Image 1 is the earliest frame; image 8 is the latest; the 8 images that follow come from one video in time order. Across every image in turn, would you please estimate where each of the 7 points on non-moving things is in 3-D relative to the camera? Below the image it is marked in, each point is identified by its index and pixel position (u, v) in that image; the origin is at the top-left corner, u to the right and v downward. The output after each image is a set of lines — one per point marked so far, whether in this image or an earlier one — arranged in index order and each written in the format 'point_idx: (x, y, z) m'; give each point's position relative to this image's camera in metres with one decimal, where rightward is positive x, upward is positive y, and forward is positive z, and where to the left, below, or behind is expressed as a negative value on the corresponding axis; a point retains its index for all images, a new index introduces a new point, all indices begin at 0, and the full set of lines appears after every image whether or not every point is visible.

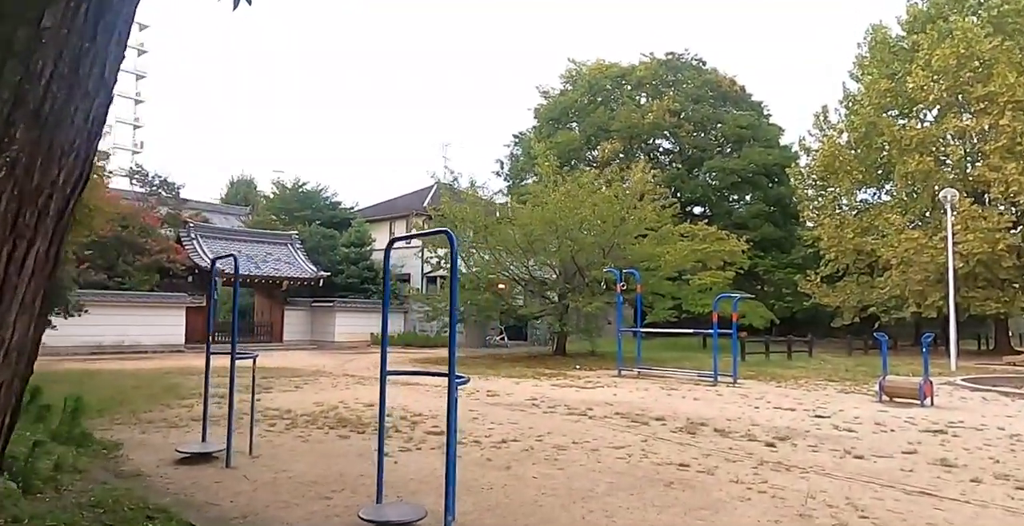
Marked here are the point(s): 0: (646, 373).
0: (+2.7, -2.2, +14.0) m
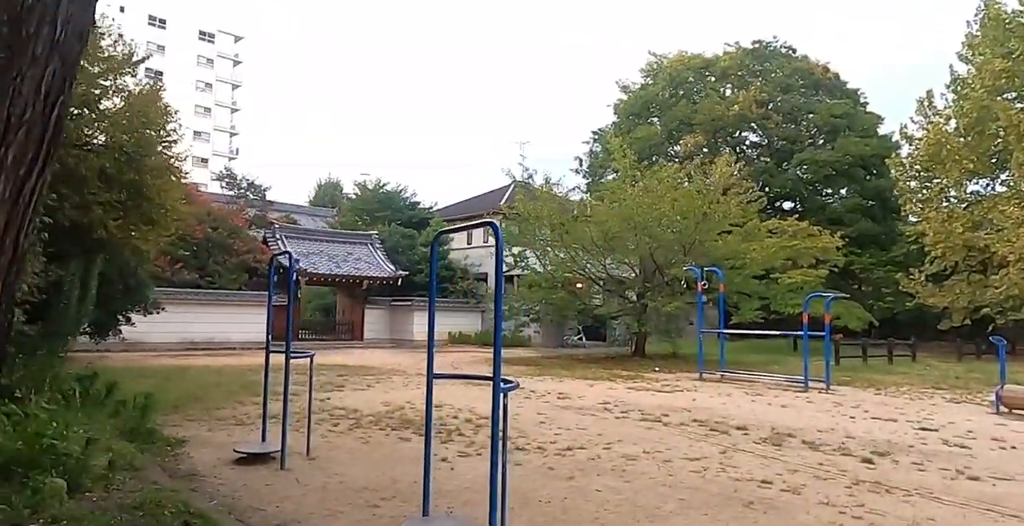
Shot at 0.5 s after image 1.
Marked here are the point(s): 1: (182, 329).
0: (+4.2, -2.2, +13.3) m
1: (-9.2, -1.9, +19.2) m
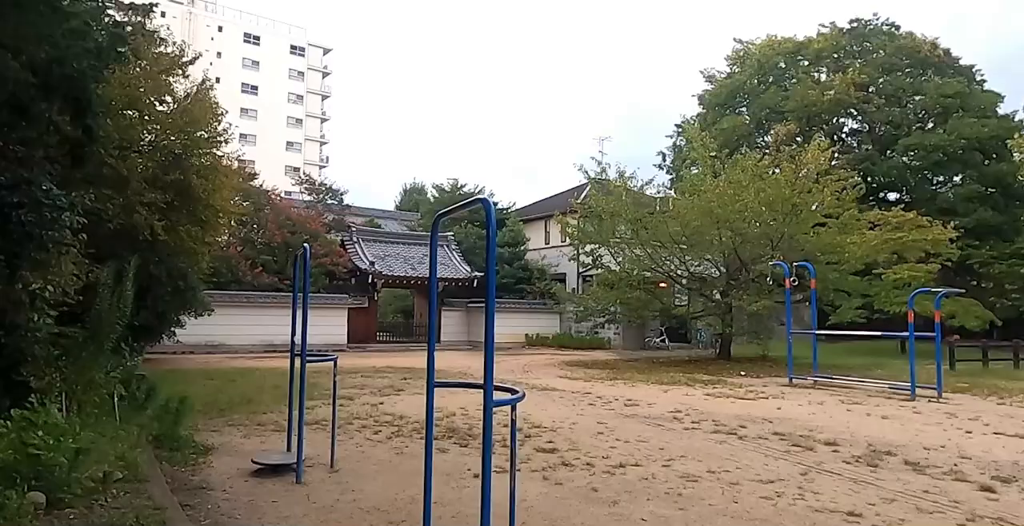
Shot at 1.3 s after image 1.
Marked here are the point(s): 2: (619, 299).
0: (+5.4, -2.1, +12.0) m
1: (-7.1, -2.0, +19.6) m
2: (+2.7, -0.9, +17.5) m
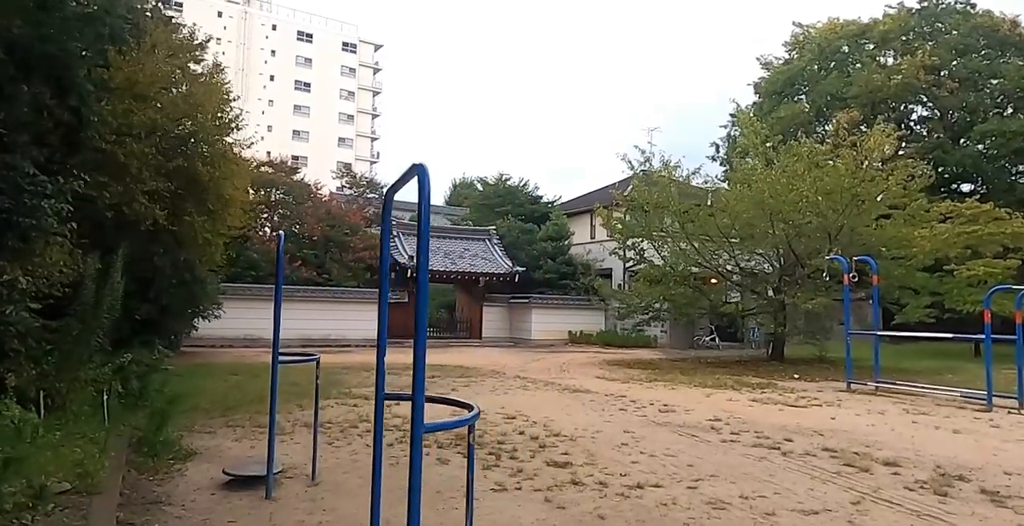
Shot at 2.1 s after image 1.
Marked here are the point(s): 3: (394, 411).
0: (+5.9, -2.0, +10.9) m
1: (-6.0, -1.8, +19.5) m
2: (+3.6, -0.8, +16.6) m
3: (-1.4, -1.7, +8.0) m
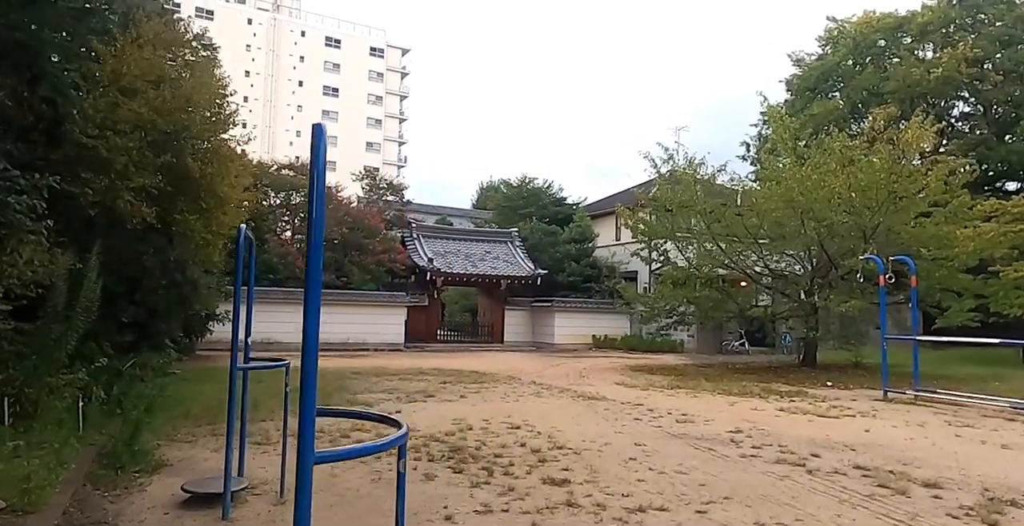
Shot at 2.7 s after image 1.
0: (+6.1, -2.0, +10.2) m
1: (-5.4, -1.9, +19.2) m
2: (+4.1, -0.8, +15.9) m
3: (-1.3, -1.7, +7.6) m
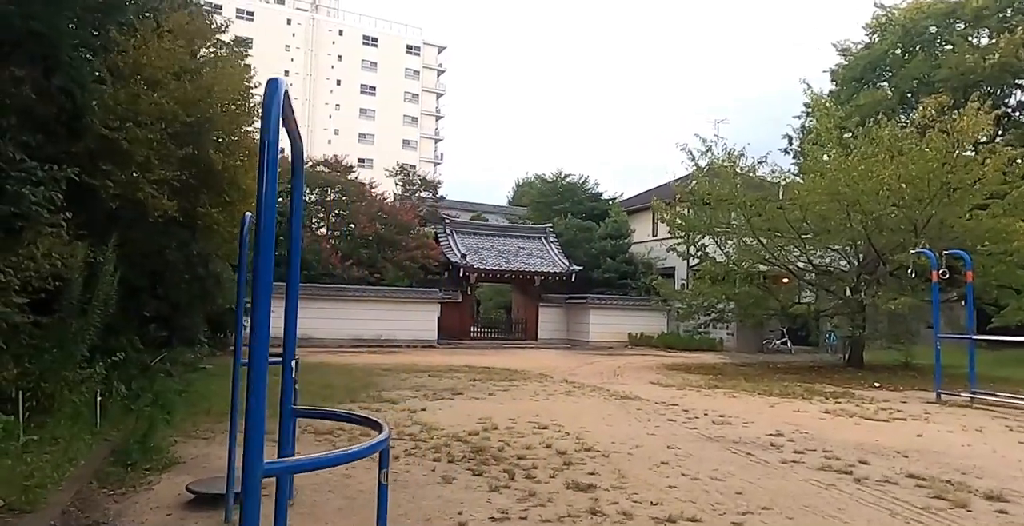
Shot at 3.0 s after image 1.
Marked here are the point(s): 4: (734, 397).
0: (+6.5, -1.9, +9.5) m
1: (-4.5, -1.8, +19.2) m
2: (+4.8, -0.7, +15.4) m
3: (-1.0, -1.7, +7.4) m
4: (+3.2, -2.0, +10.0) m
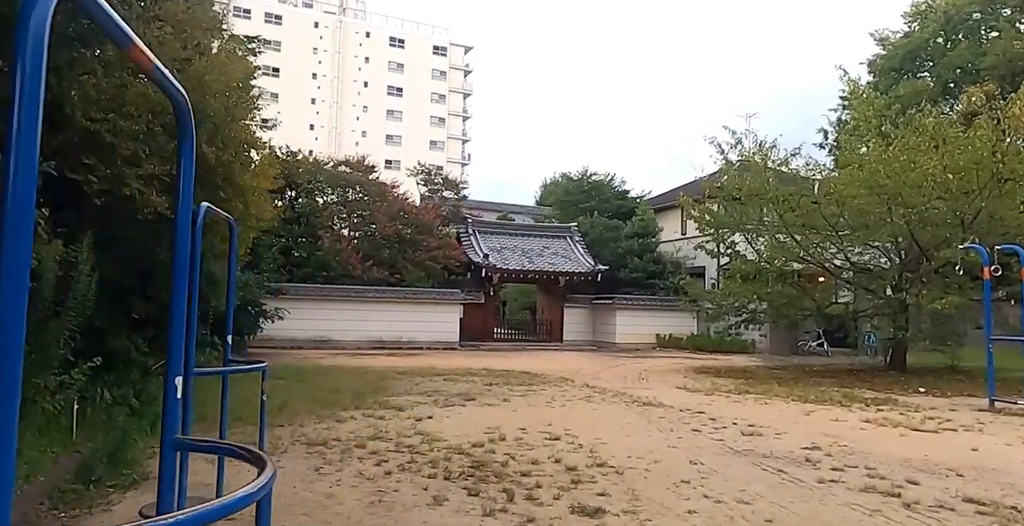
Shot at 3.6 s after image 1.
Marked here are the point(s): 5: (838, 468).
0: (+6.7, -1.9, +8.7) m
1: (-3.8, -1.8, +18.9) m
2: (+5.3, -0.7, +14.7) m
3: (-0.9, -1.6, +6.9) m
4: (+3.4, -1.9, +9.3) m
5: (+2.5, -1.6, +5.4) m
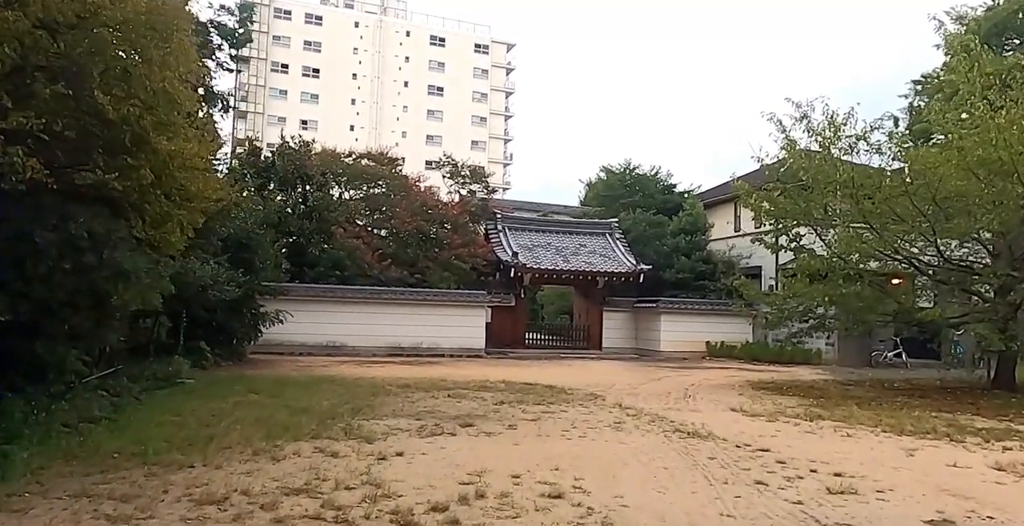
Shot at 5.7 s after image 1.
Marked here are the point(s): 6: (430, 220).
0: (+6.8, -1.7, +6.4) m
1: (-3.1, -1.7, +17.2) m
2: (+5.7, -0.6, +12.4) m
3: (-1.0, -1.5, +5.1) m
4: (+3.5, -1.8, +7.2) m
5: (+2.4, -1.5, +3.3) m
6: (-2.3, +1.2, +18.9) m
